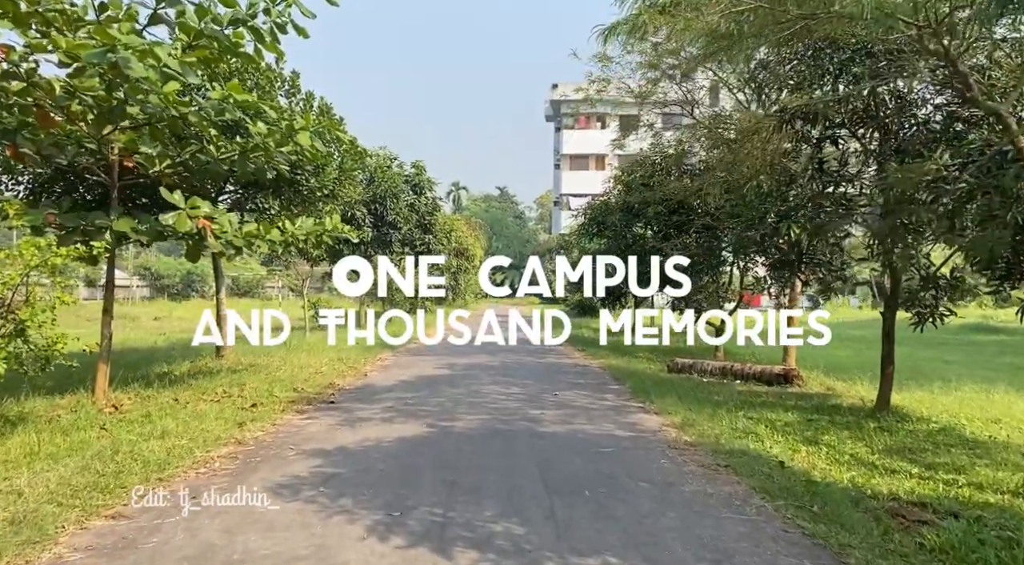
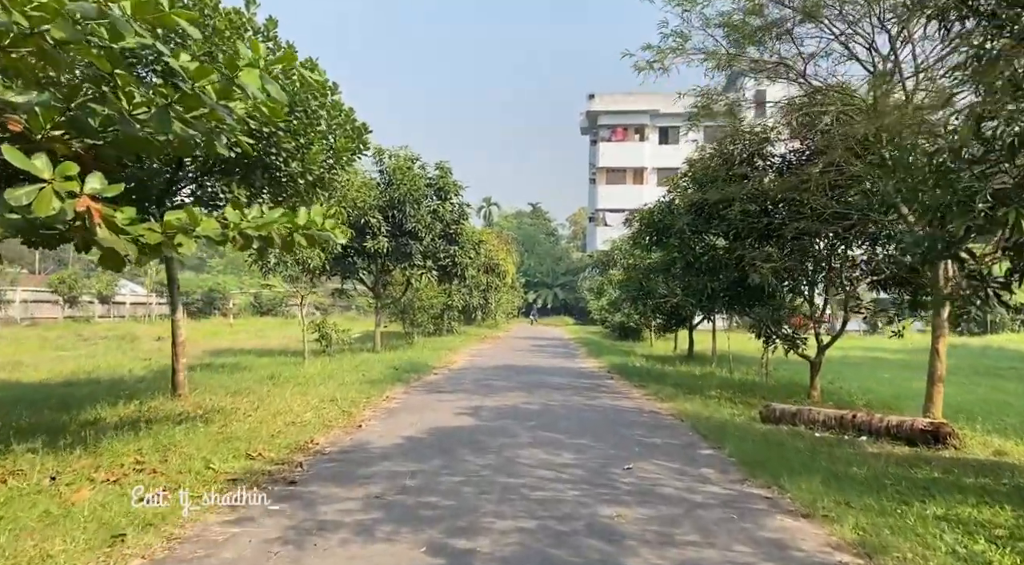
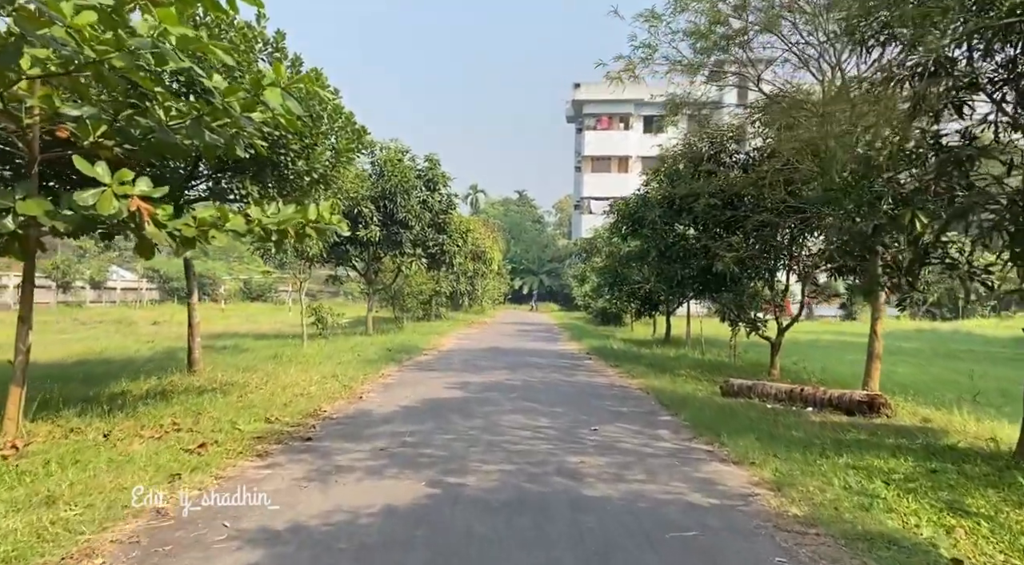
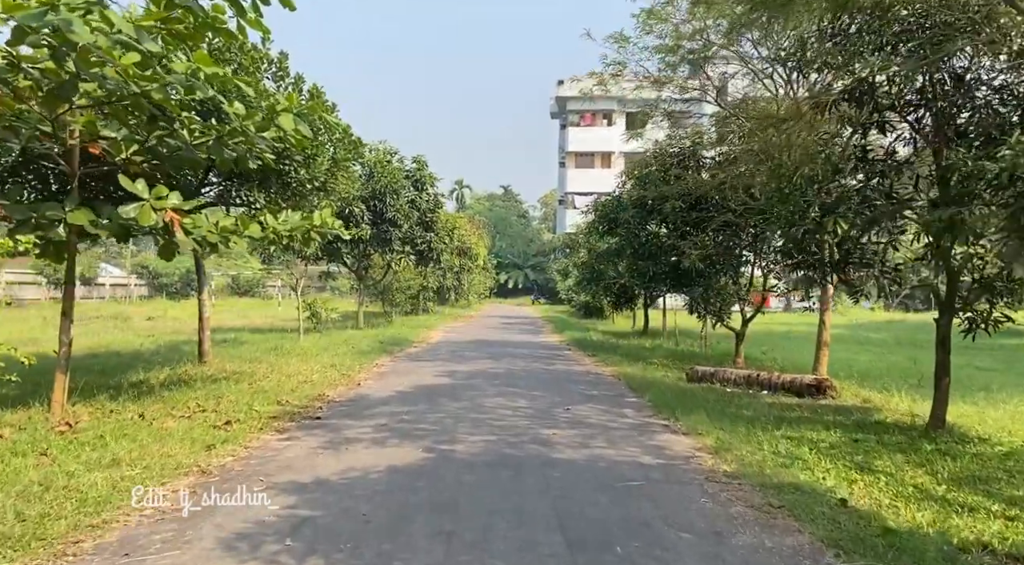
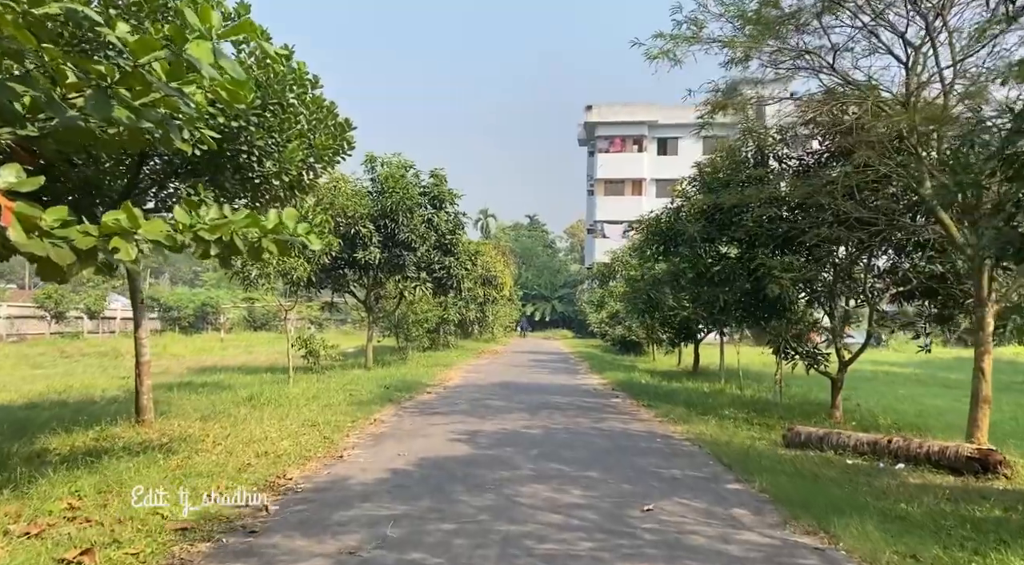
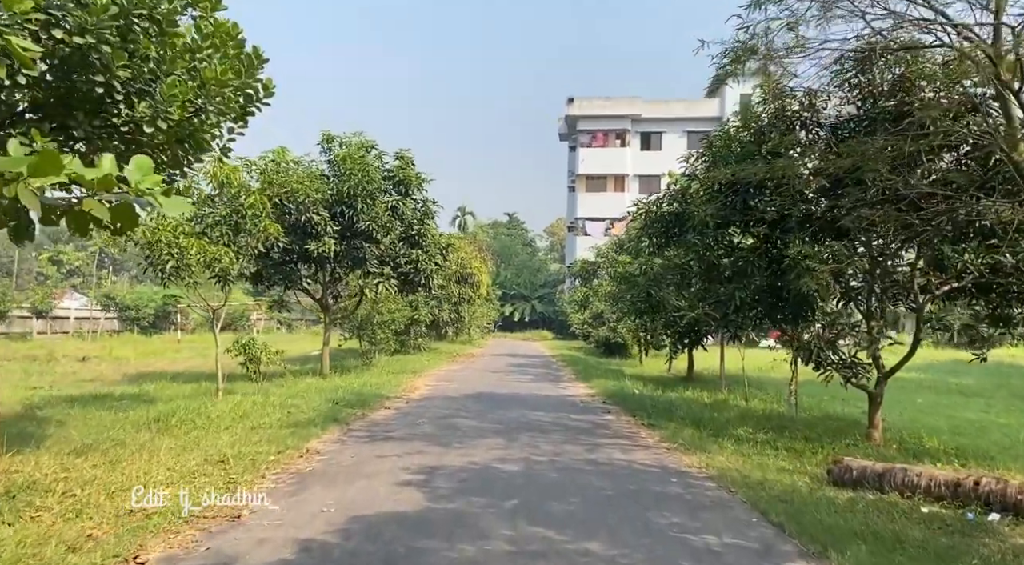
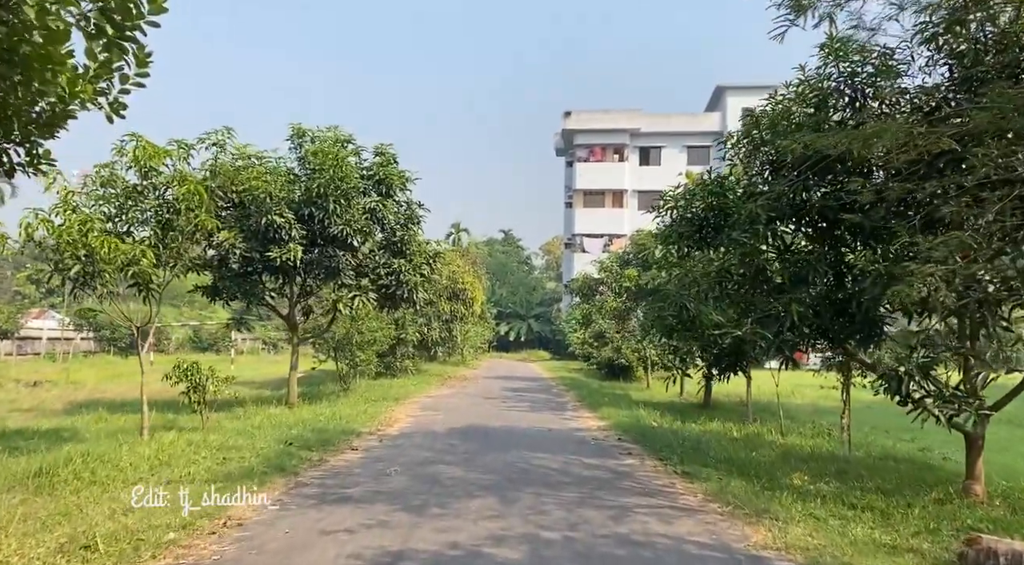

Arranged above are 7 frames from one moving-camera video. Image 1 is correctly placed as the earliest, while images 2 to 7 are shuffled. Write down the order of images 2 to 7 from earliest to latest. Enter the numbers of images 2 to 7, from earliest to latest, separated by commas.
4, 3, 2, 5, 6, 7
